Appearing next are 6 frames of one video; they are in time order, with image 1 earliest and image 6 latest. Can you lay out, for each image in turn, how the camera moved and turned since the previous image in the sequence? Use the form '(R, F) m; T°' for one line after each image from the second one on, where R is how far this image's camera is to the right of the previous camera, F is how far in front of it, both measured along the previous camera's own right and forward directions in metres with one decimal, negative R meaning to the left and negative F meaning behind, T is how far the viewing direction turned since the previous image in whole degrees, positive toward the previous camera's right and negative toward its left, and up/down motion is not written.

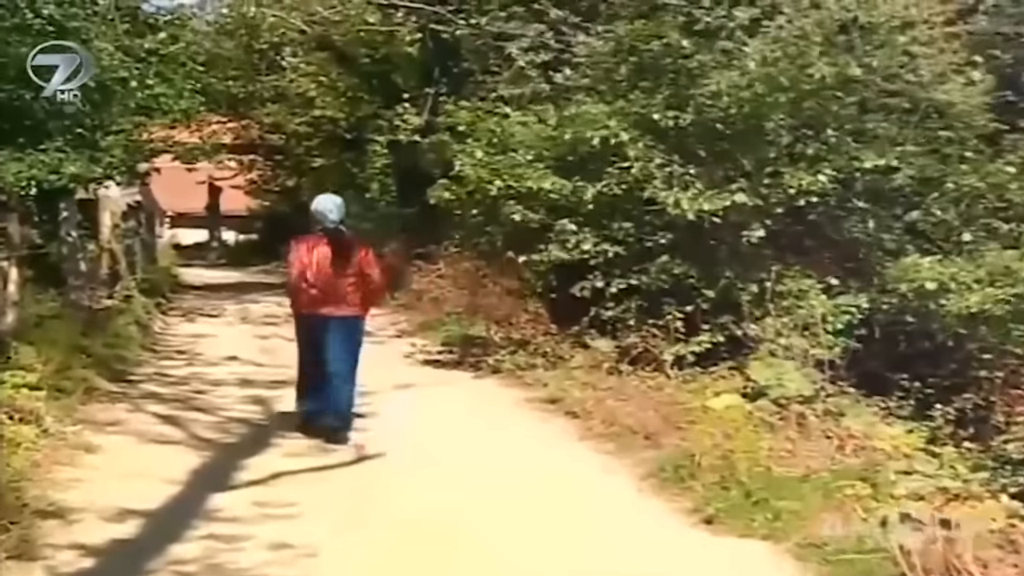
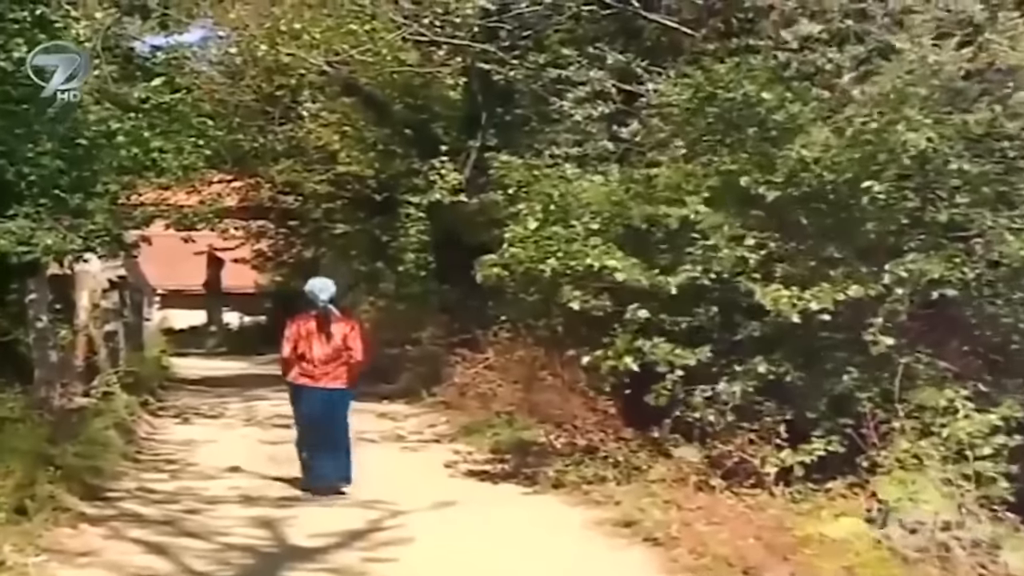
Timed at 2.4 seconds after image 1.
(-0.2, +2.6) m; -1°
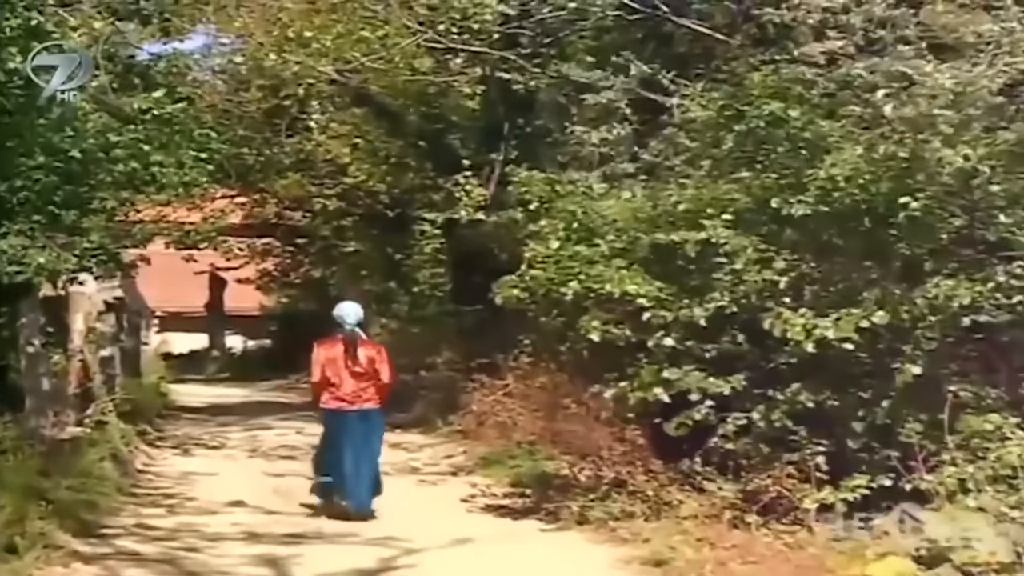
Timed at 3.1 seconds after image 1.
(0.0, +0.7) m; -1°
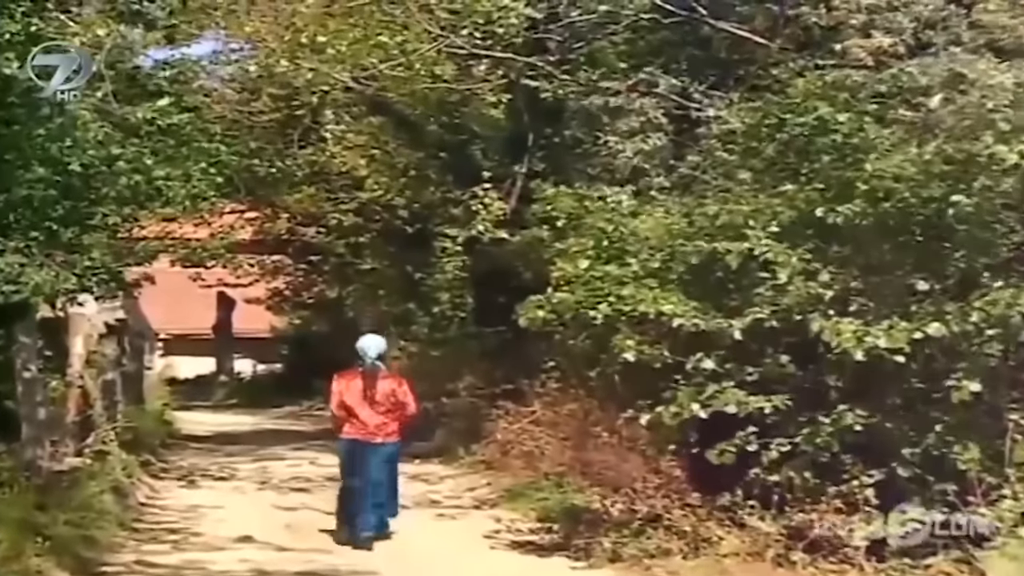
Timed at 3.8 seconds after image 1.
(-0.1, +0.7) m; -1°
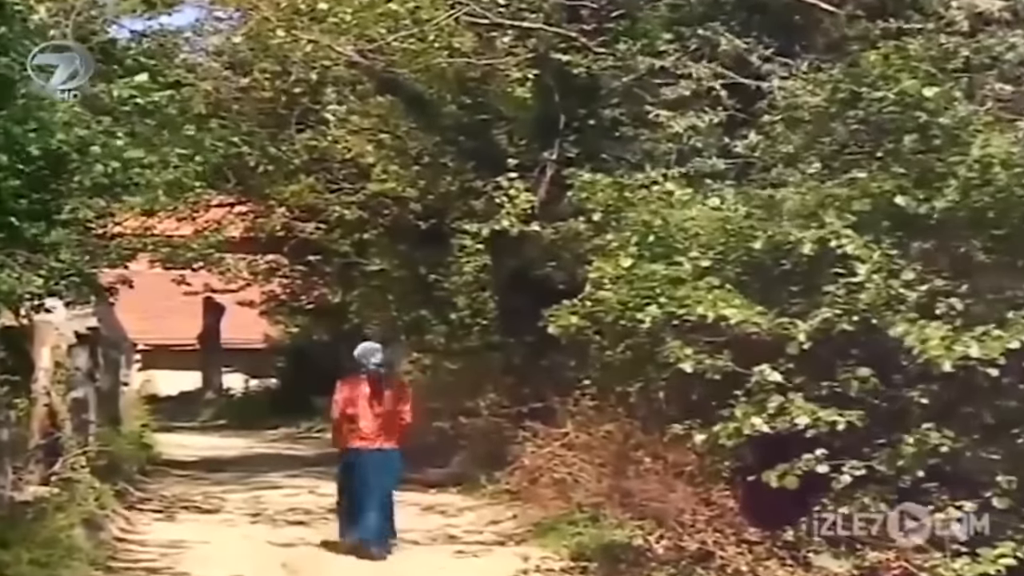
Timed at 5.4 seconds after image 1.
(0.0, +1.4) m; -1°
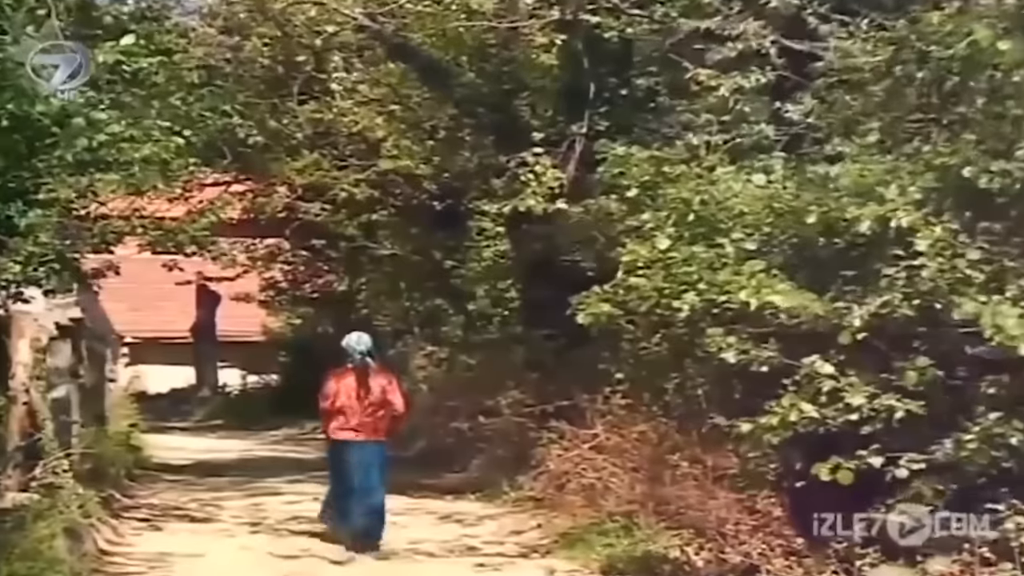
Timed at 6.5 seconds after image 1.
(0.0, +0.8) m; -1°
